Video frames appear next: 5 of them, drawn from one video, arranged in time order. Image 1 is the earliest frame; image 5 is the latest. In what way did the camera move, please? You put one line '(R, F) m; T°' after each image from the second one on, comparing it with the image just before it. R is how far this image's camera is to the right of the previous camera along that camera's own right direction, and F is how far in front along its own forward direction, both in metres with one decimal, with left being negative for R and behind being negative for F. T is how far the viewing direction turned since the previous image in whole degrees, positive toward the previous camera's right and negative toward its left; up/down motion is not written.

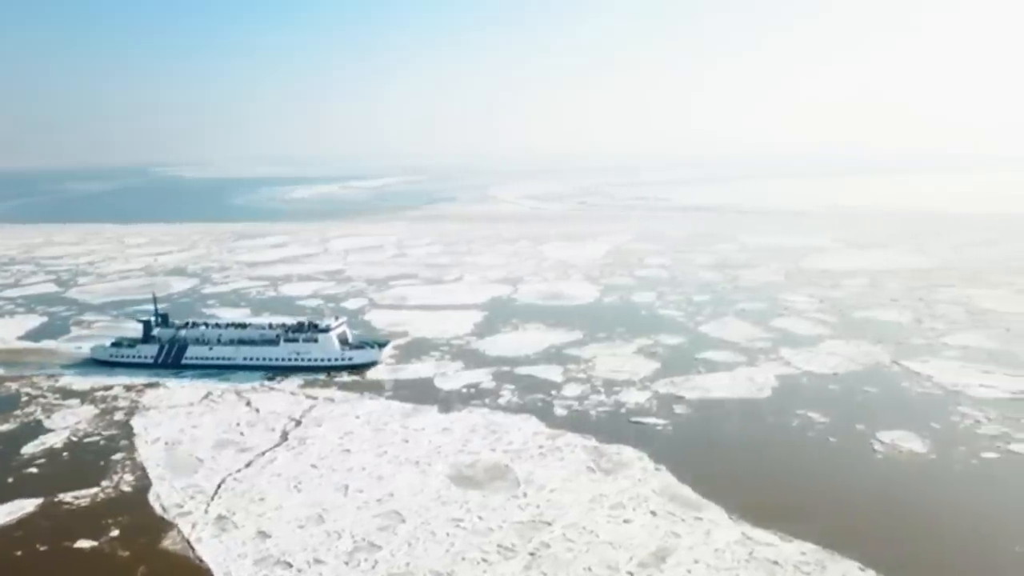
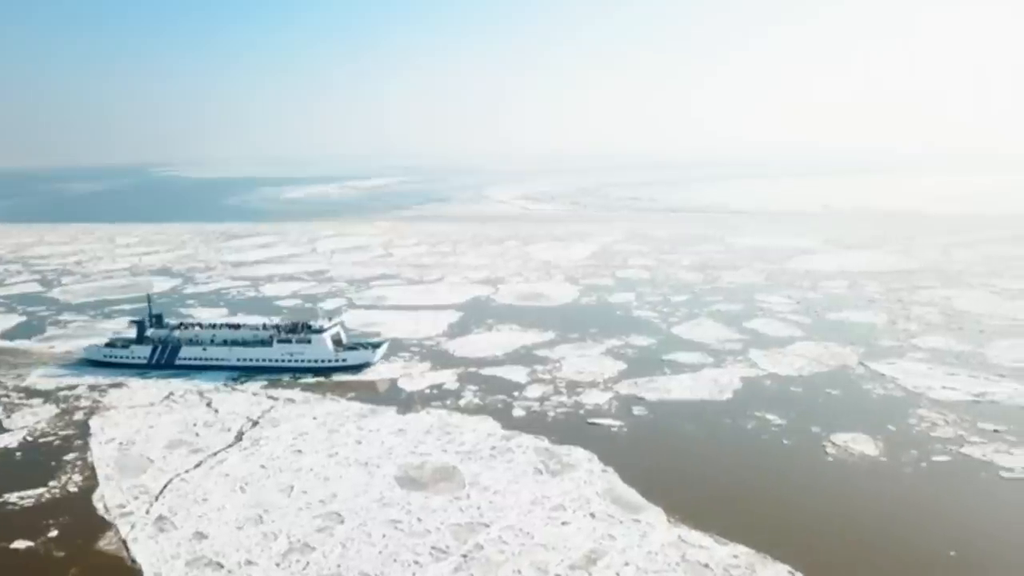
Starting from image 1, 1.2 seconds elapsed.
(+0.7, 0.0) m; 0°
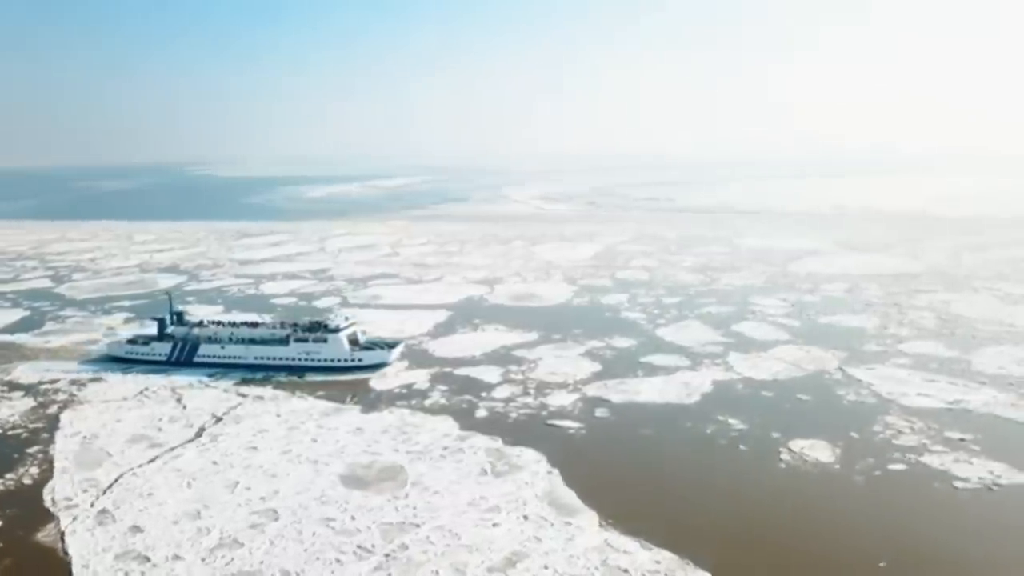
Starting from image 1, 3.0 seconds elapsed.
(+1.1, 0.0) m; -2°
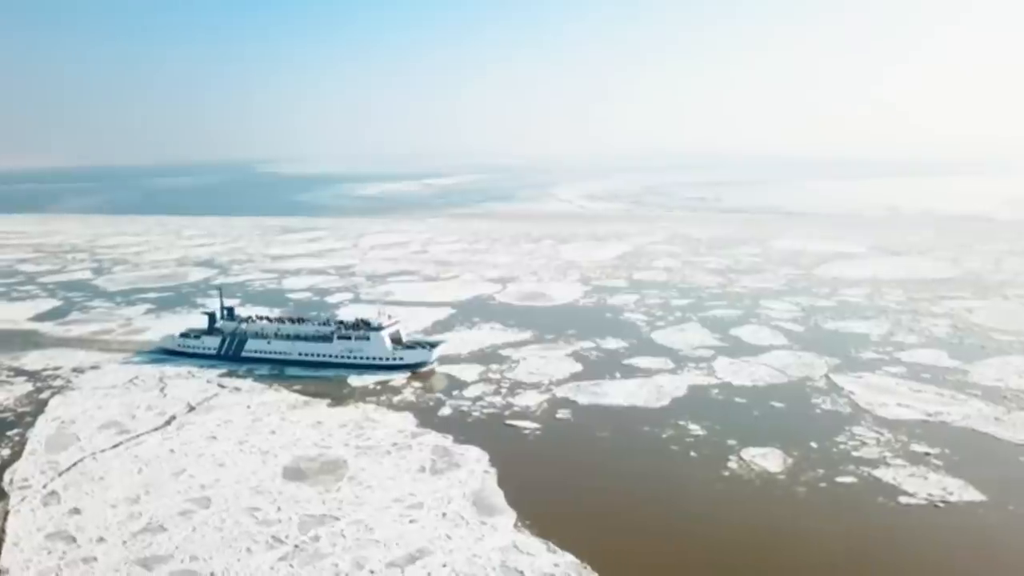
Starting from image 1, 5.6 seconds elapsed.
(+1.6, +0.1) m; -5°
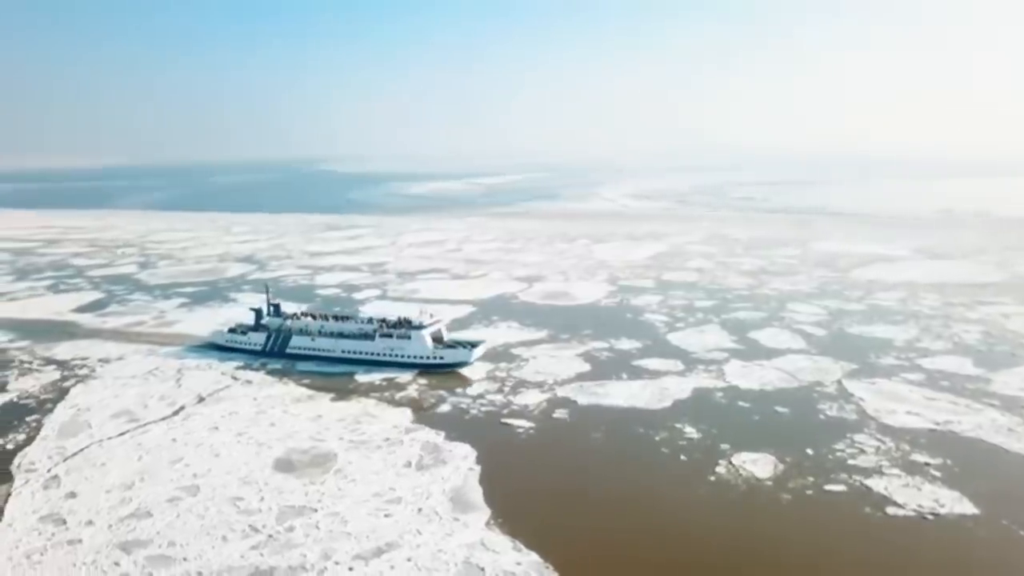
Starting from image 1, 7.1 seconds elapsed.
(+0.9, 0.0) m; -4°
